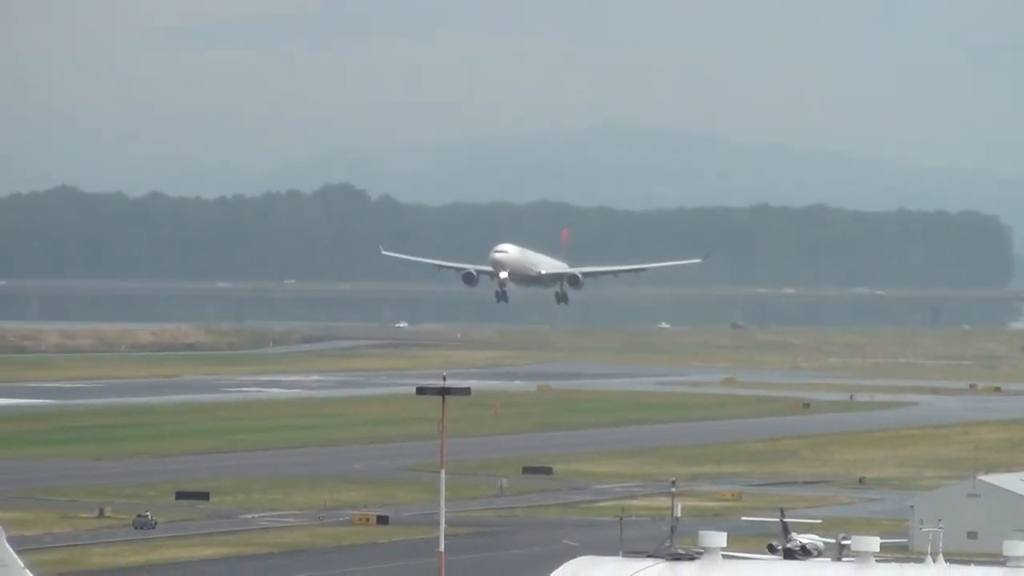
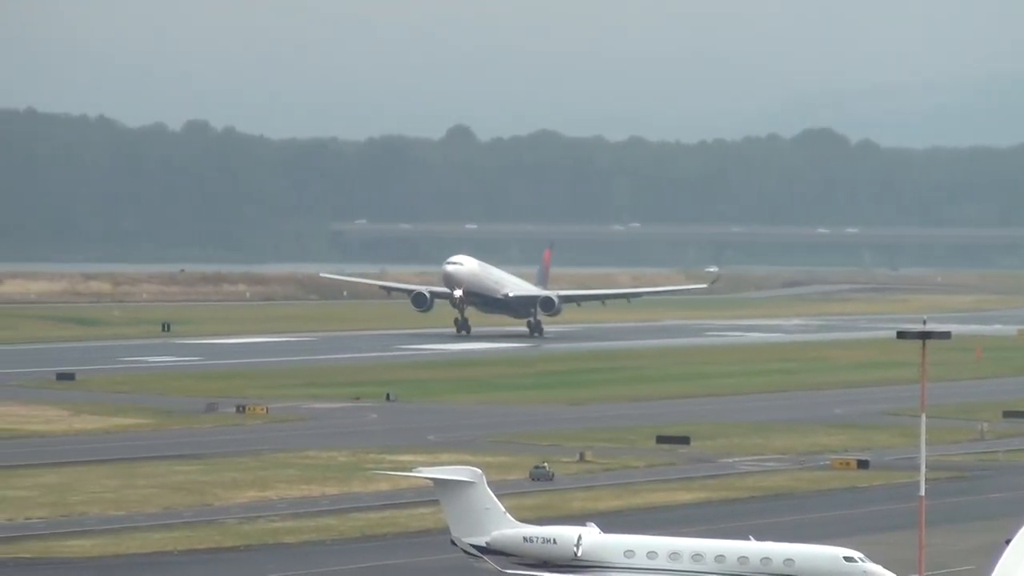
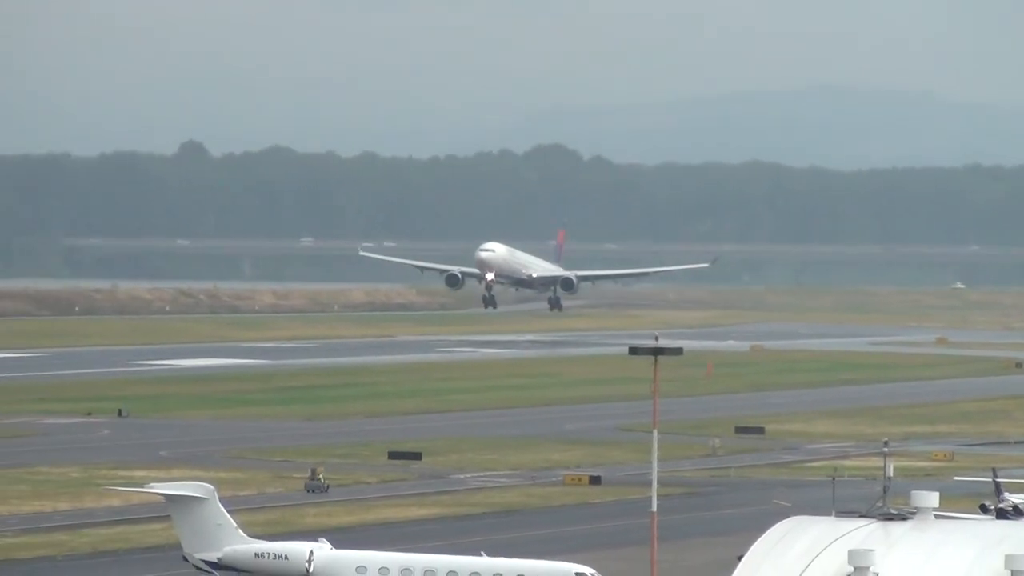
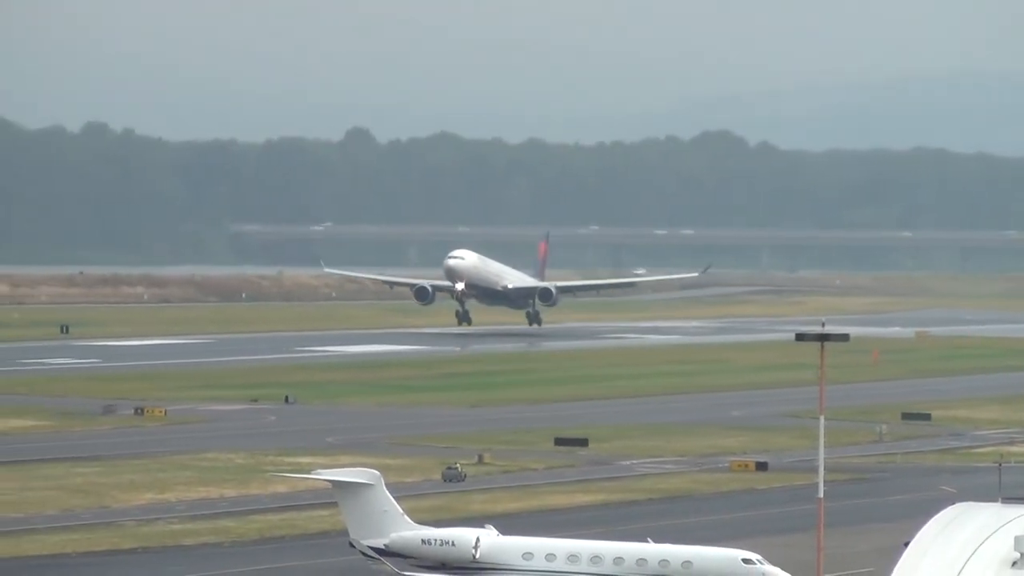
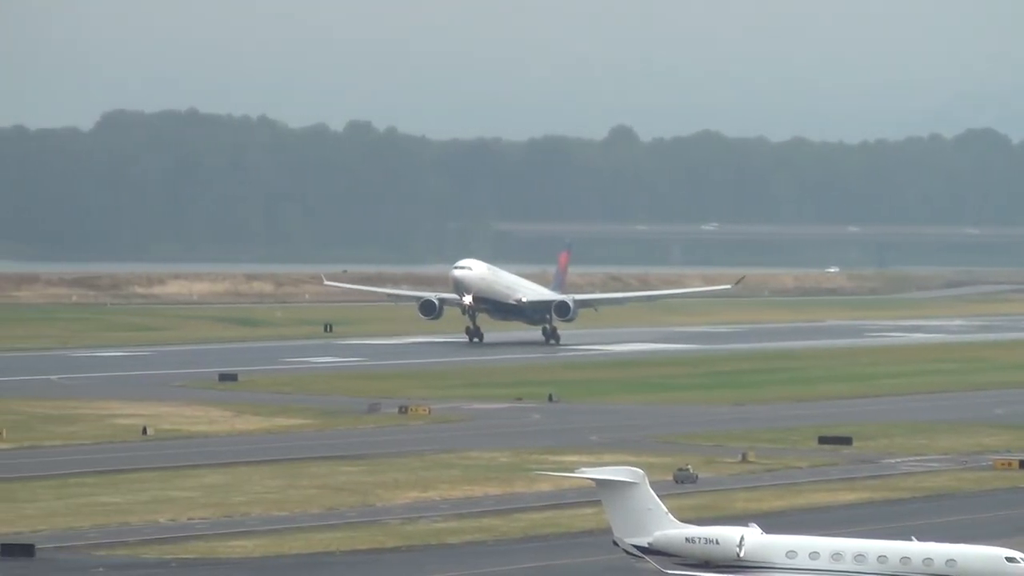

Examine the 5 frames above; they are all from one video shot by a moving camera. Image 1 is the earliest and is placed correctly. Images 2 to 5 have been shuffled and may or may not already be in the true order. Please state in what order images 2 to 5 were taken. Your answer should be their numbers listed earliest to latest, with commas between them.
3, 4, 2, 5
